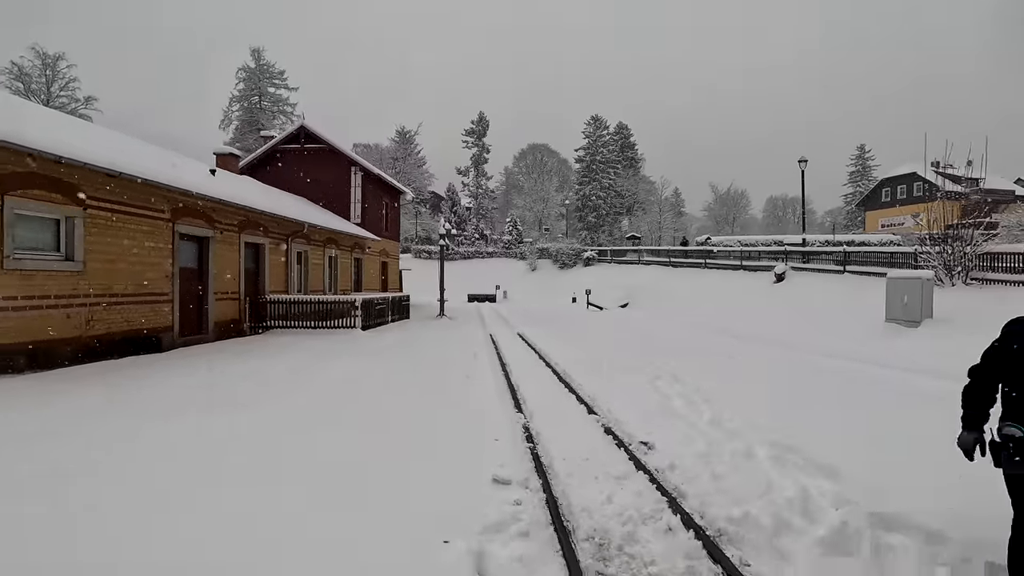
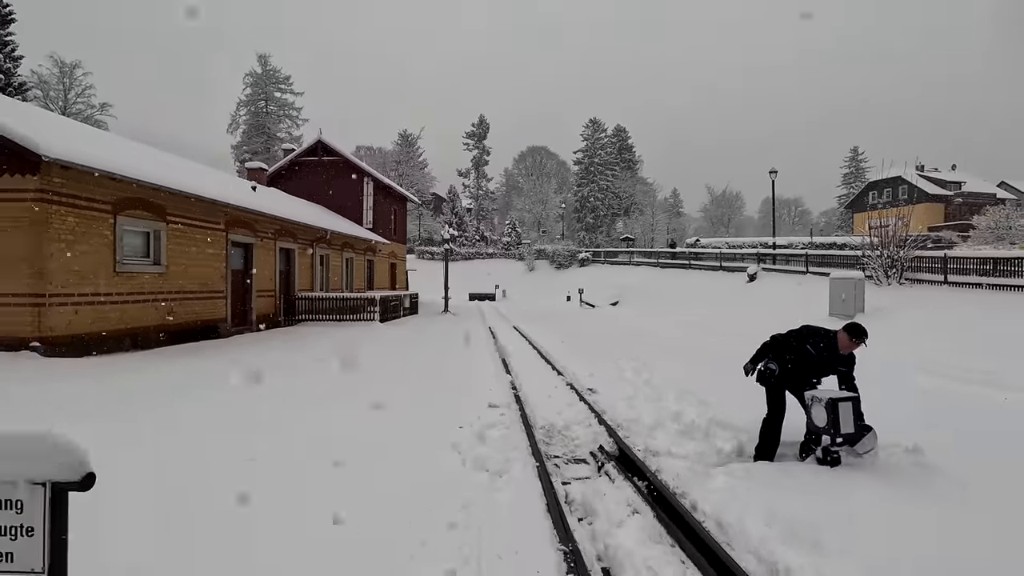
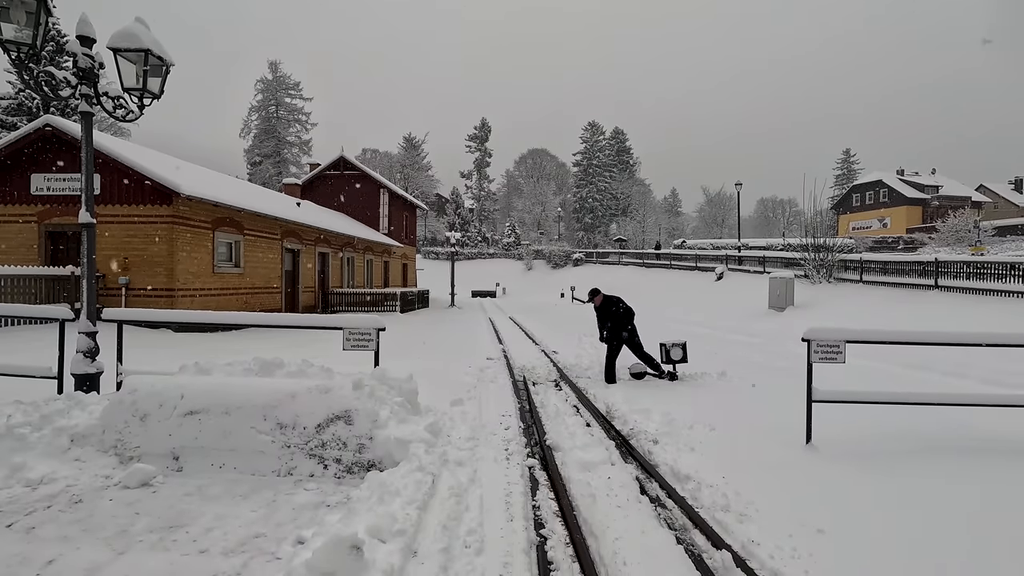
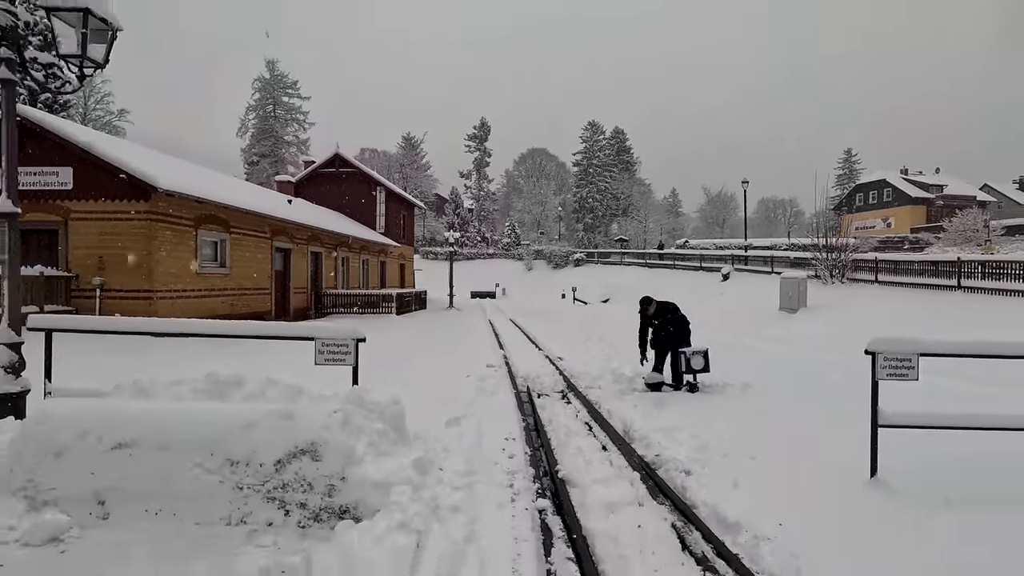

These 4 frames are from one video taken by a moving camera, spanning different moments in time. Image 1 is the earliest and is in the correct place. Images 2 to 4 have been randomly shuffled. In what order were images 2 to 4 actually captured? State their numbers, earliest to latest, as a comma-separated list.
2, 4, 3
